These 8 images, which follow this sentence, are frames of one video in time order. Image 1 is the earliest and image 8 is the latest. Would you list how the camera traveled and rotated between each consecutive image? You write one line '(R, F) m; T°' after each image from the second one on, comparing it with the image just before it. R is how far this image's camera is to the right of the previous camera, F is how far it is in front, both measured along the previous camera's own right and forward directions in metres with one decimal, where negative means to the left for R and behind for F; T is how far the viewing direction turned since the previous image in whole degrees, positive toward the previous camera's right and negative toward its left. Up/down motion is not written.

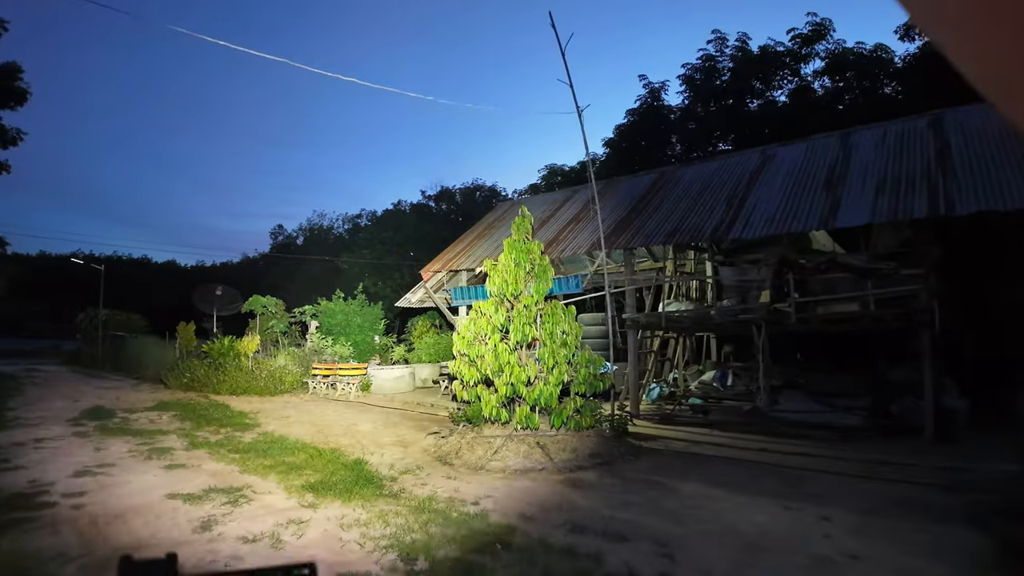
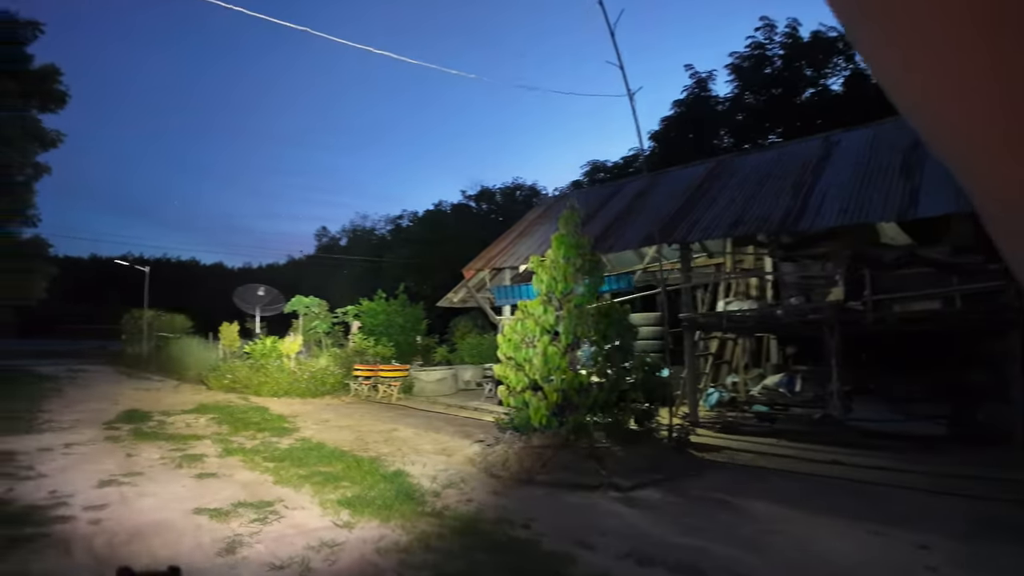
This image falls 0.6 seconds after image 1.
(-0.1, +0.6) m; -4°
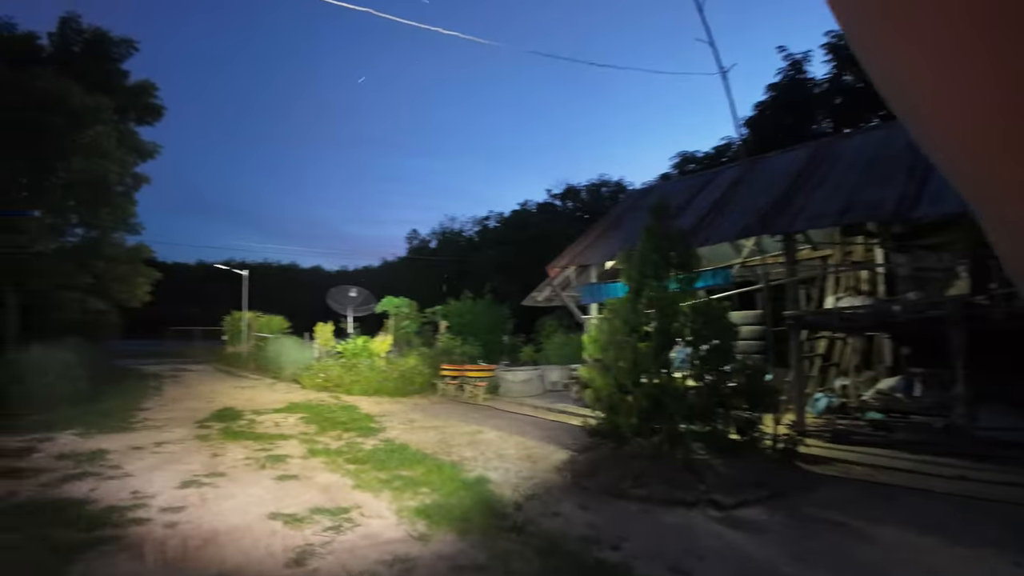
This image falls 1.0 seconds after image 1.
(0.0, +0.4) m; -8°
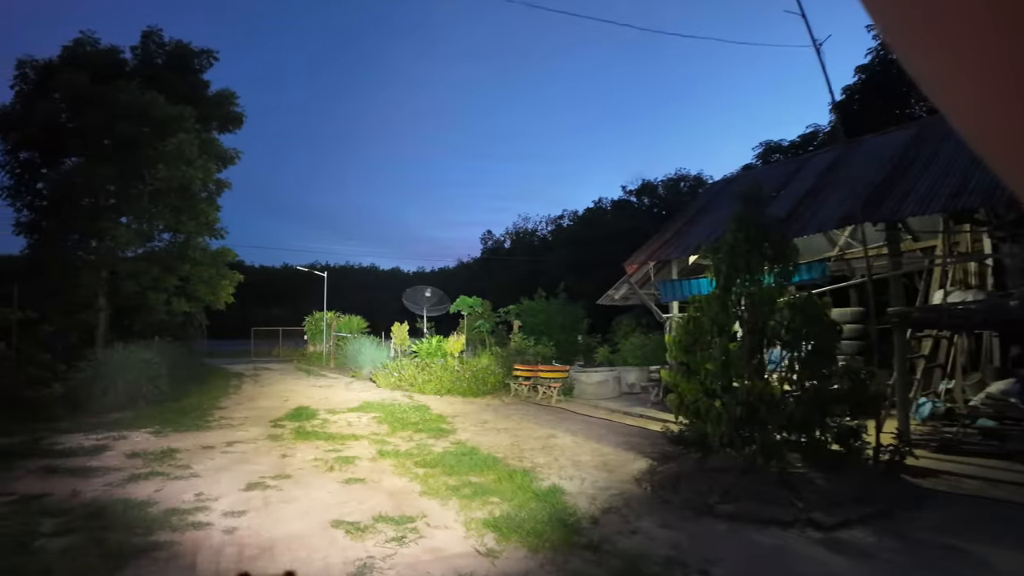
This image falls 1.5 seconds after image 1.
(0.0, +0.4) m; -7°
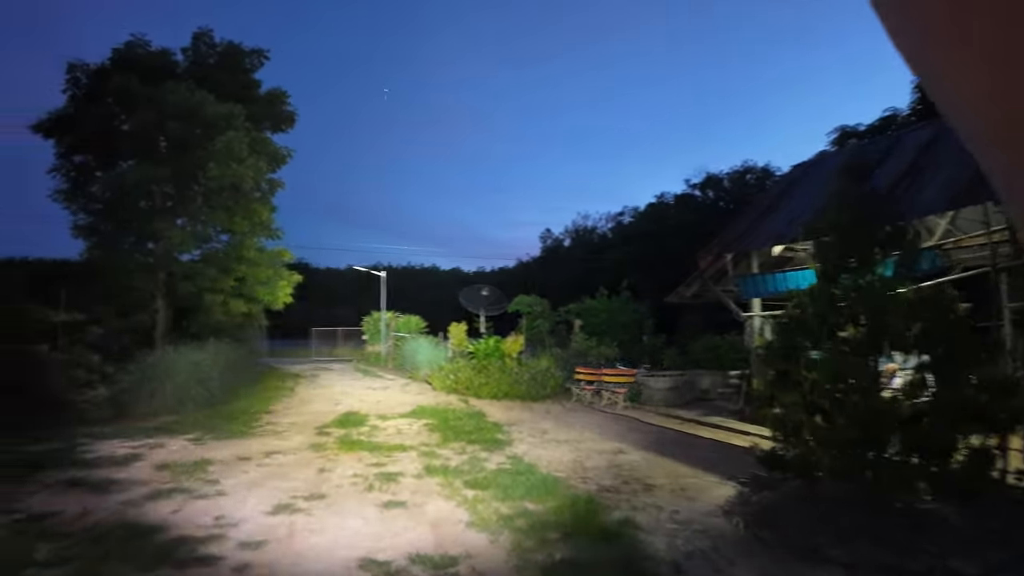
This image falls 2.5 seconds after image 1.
(0.0, +0.9) m; -5°
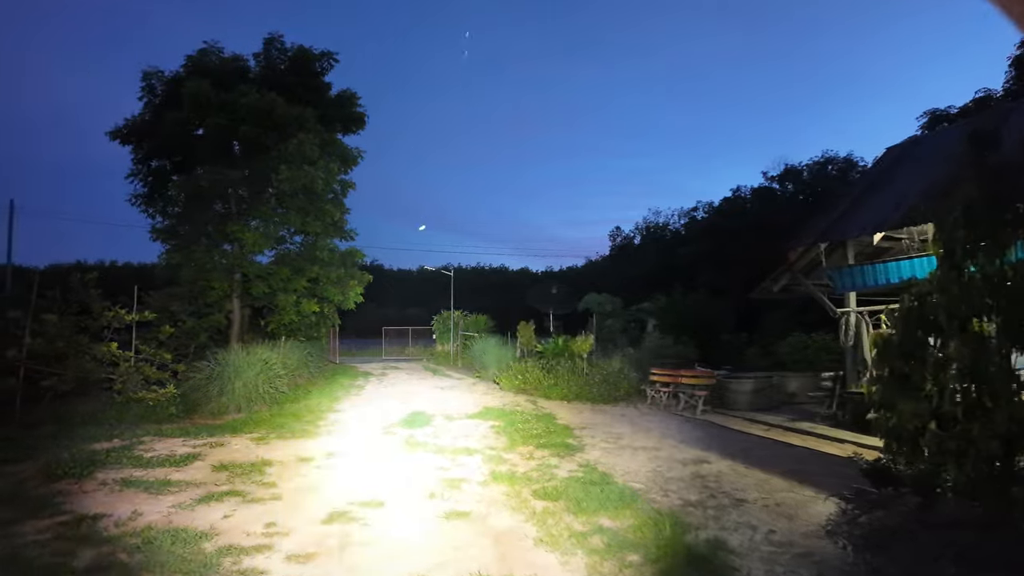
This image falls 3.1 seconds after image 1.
(0.0, +0.5) m; -6°
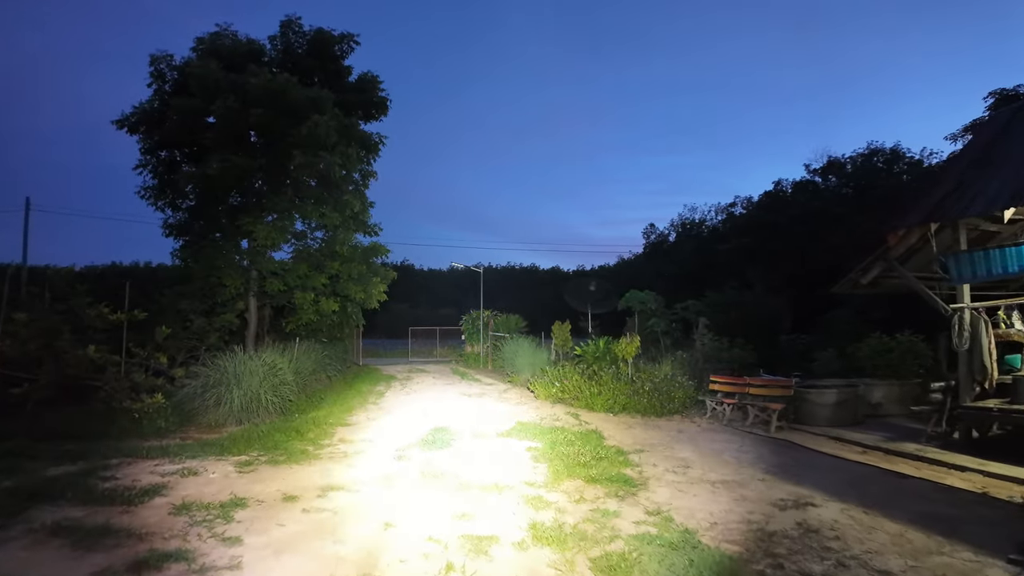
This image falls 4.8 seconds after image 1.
(-0.1, +1.5) m; -3°
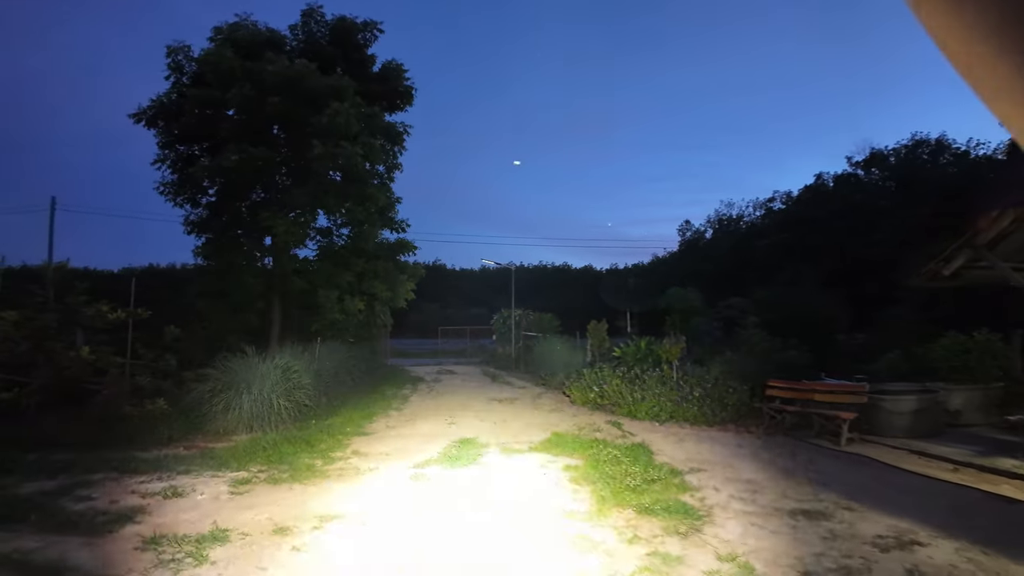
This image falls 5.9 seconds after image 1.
(0.0, +0.9) m; -3°
